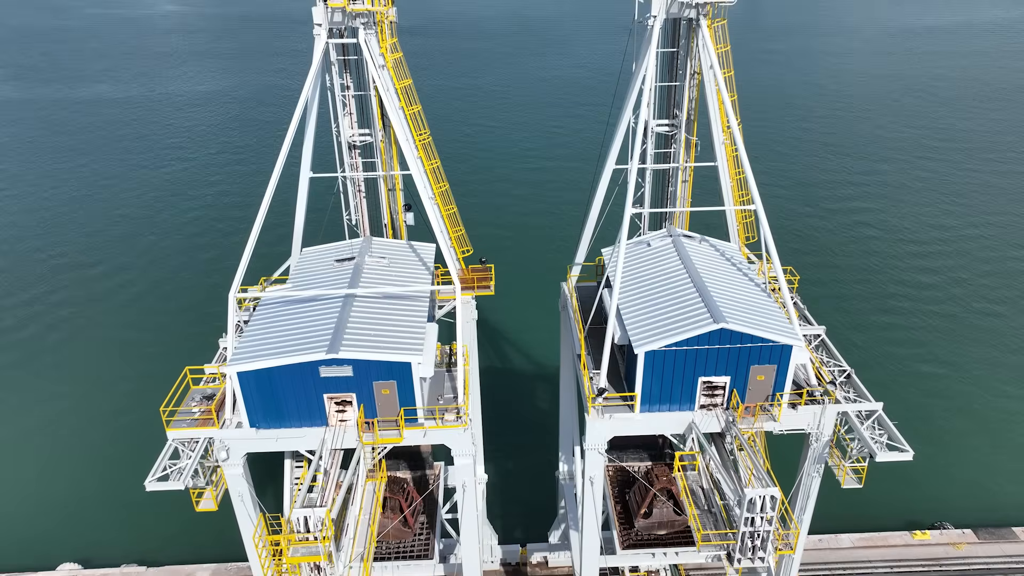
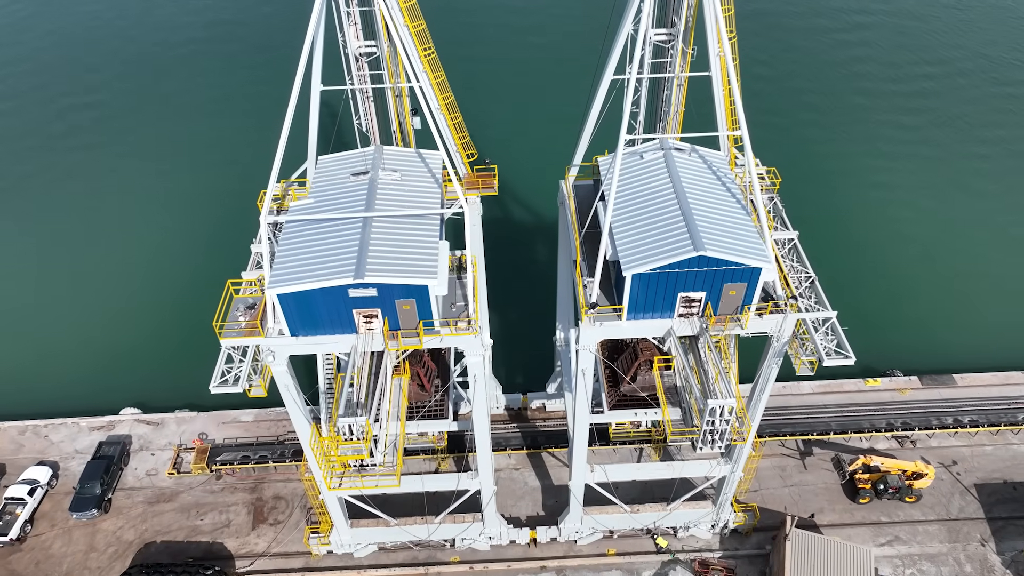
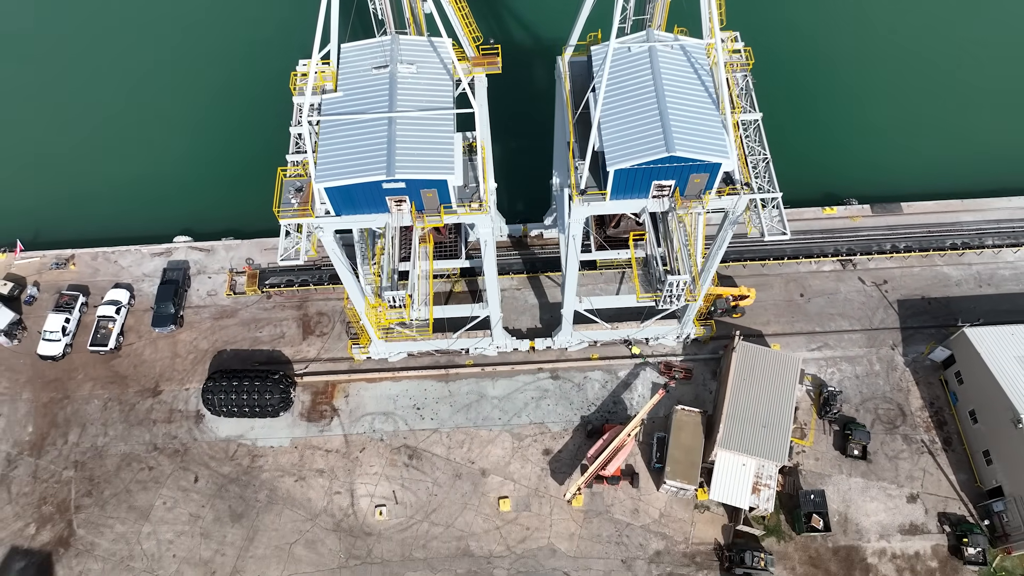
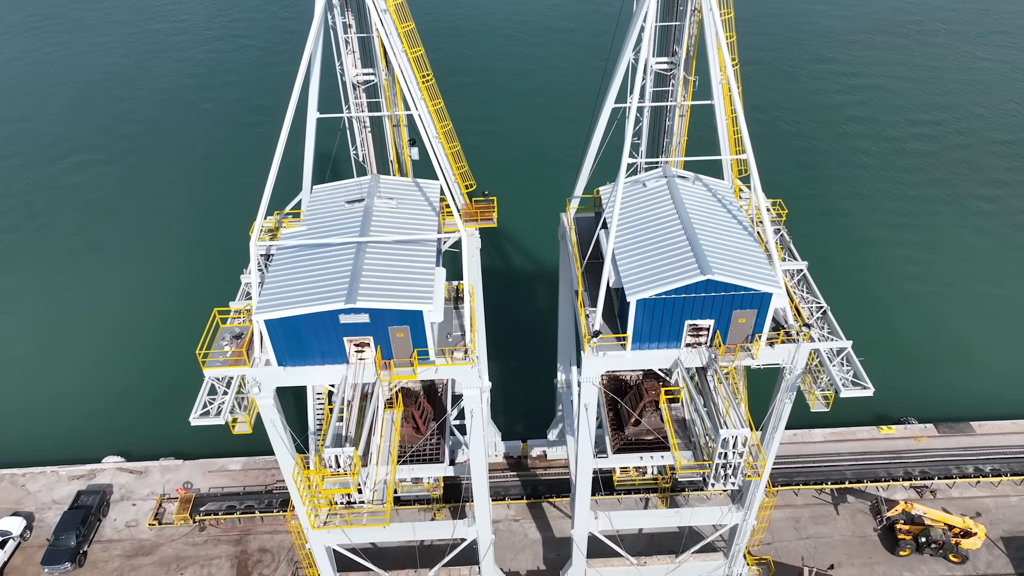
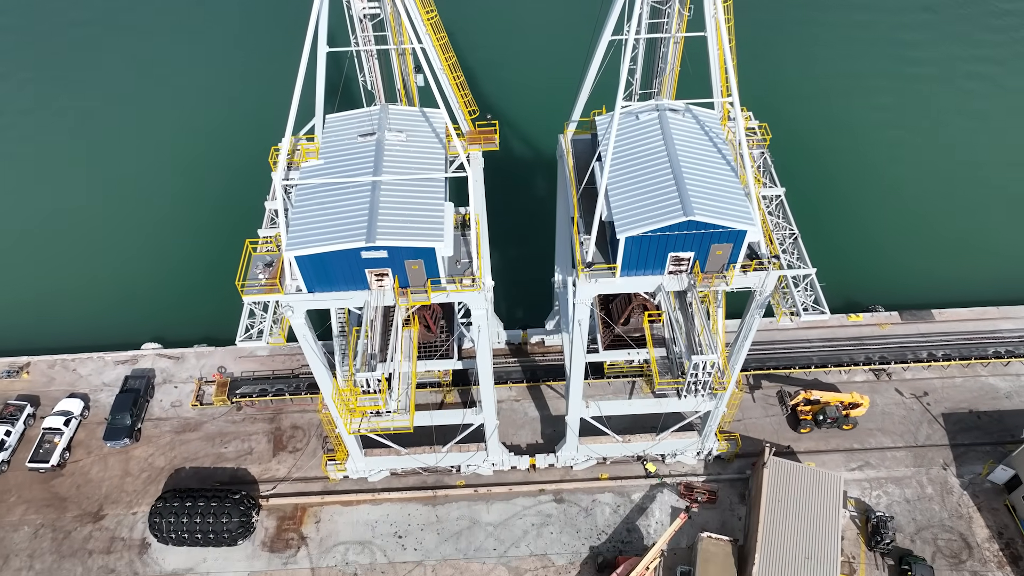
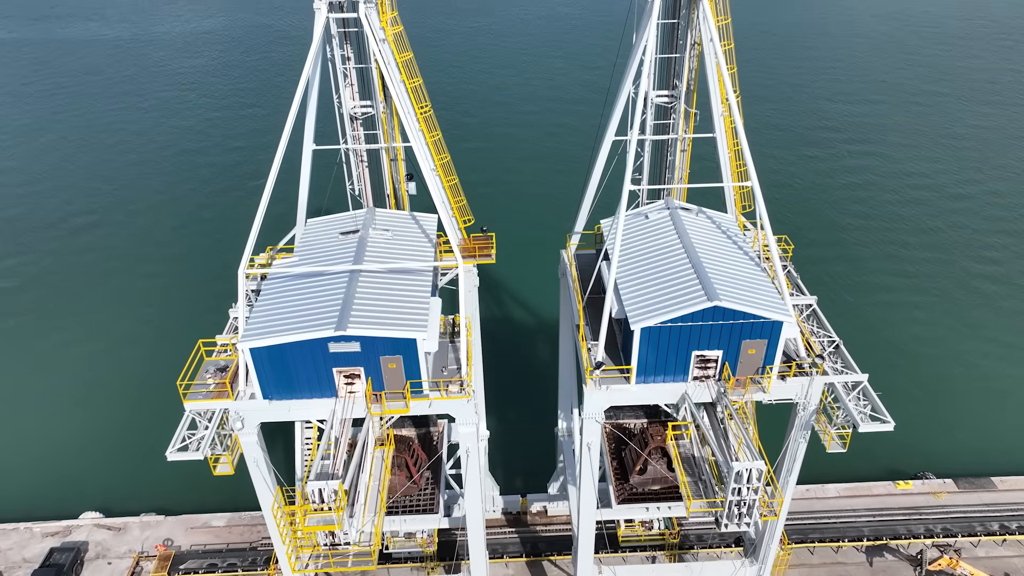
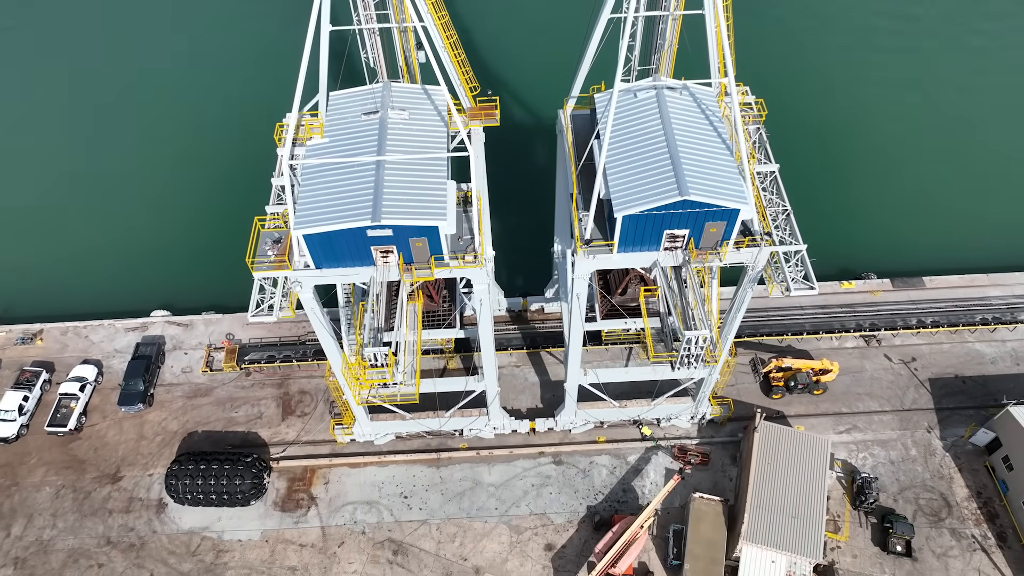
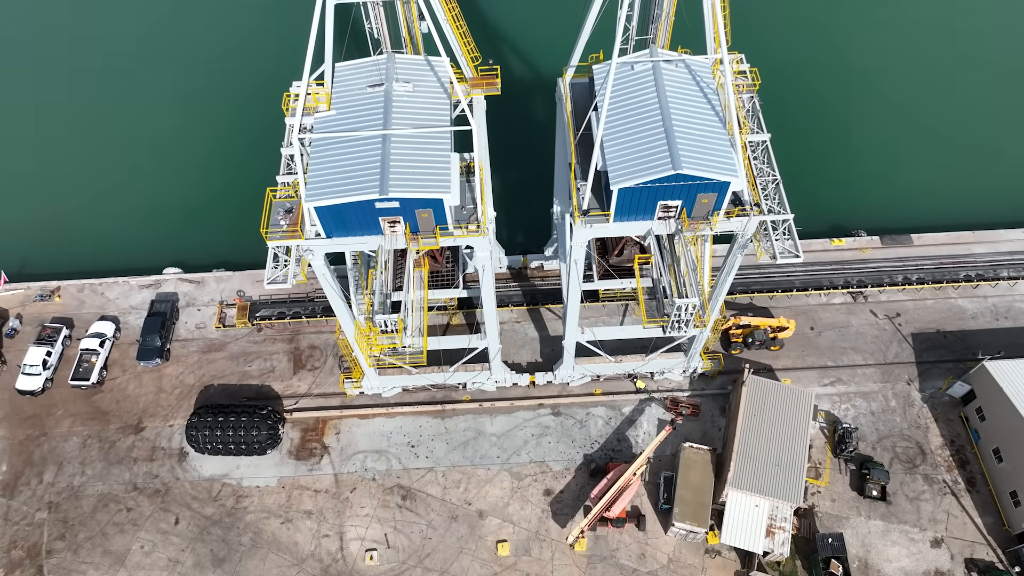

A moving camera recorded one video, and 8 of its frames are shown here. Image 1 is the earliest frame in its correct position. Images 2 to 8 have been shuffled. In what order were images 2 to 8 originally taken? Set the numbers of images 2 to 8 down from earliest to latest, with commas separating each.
6, 4, 2, 5, 7, 8, 3
